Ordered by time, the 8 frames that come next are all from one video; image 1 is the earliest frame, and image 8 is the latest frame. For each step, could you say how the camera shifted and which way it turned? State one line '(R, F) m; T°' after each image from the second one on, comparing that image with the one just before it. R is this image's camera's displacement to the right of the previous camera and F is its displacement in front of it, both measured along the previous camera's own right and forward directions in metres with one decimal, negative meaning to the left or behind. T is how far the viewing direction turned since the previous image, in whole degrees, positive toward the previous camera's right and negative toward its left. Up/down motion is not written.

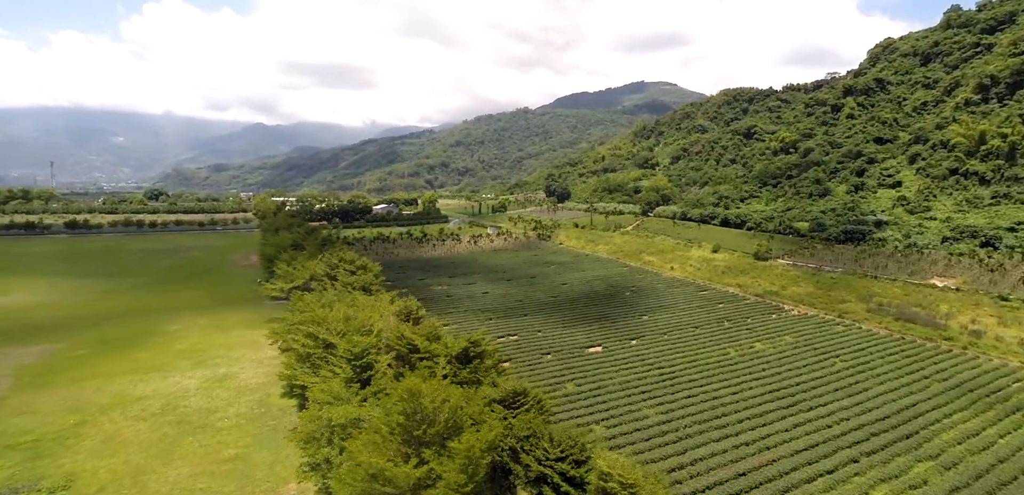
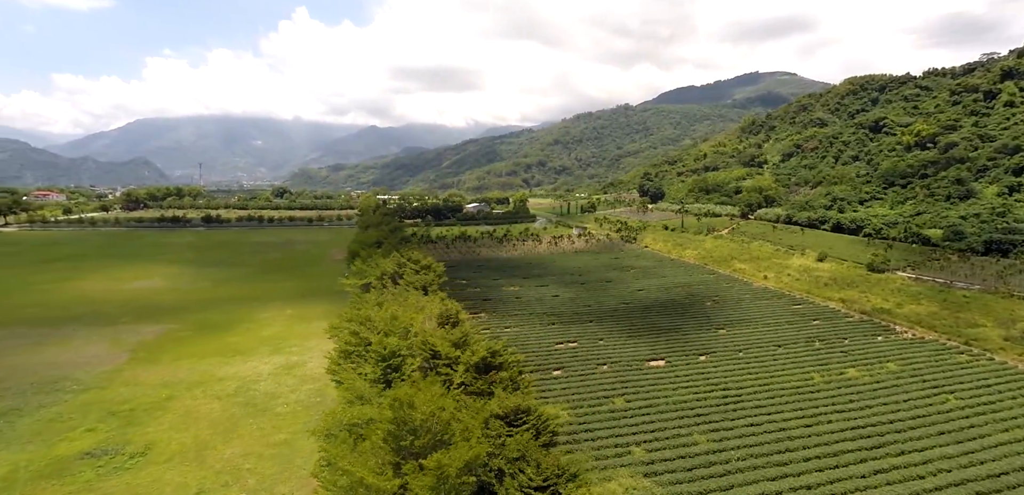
(+5.1, +1.0) m; -13°
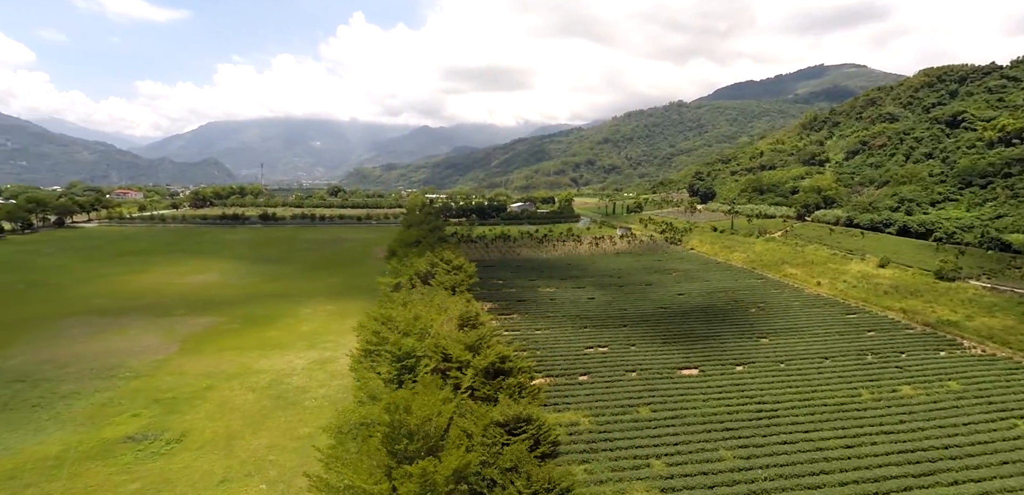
(+2.5, +0.5) m; -6°
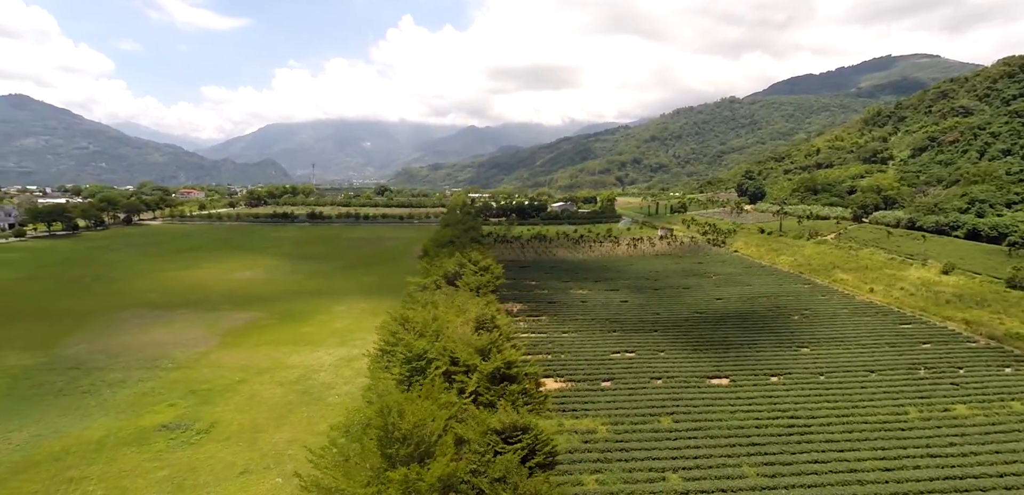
(+2.5, +0.5) m; -6°
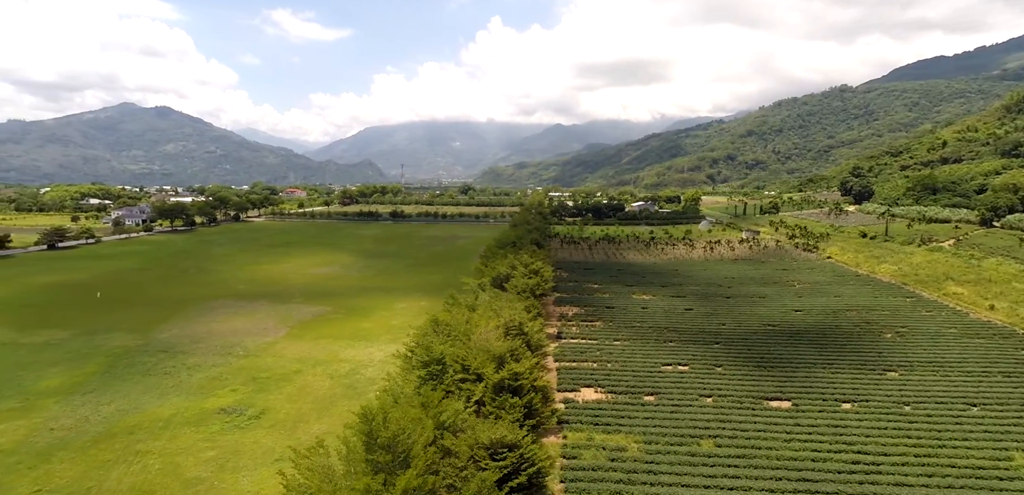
(+4.6, +1.4) m; -11°
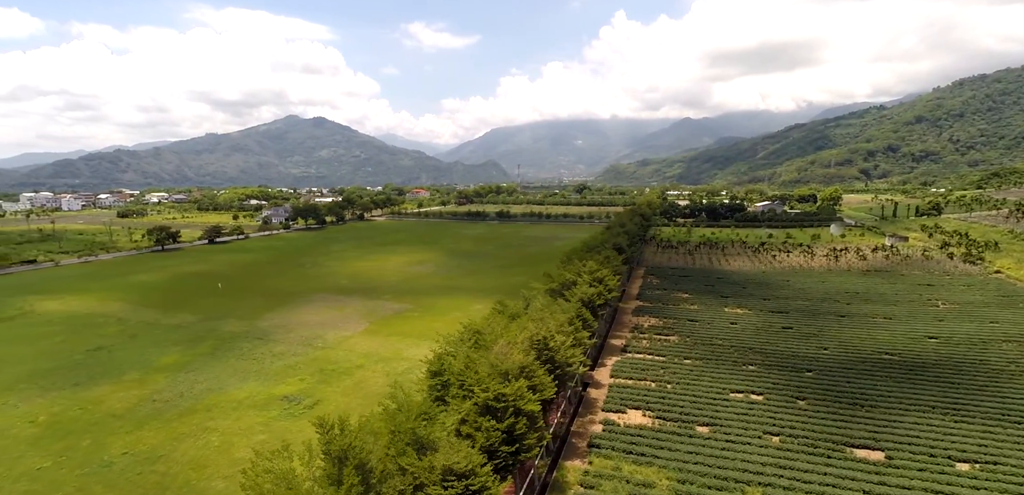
(+7.1, +3.0) m; -16°
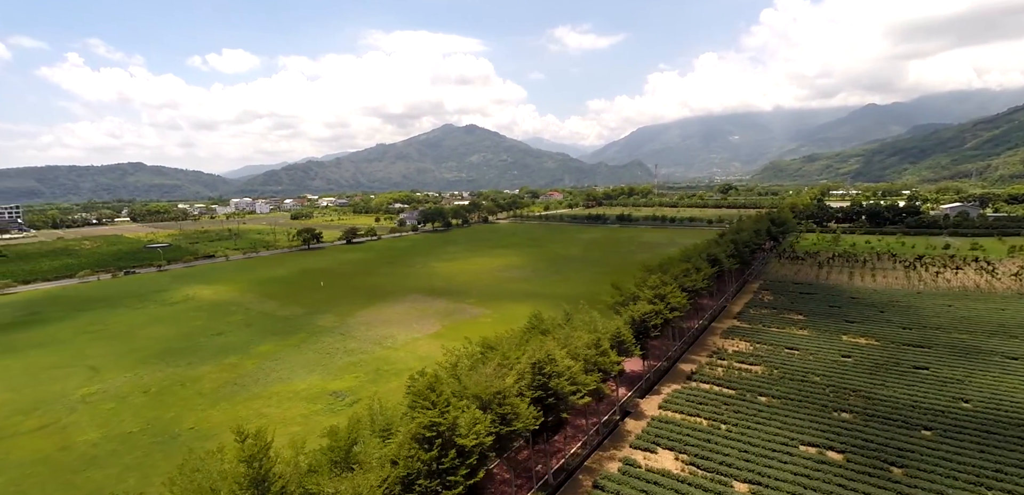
(+9.1, +4.5) m; -18°
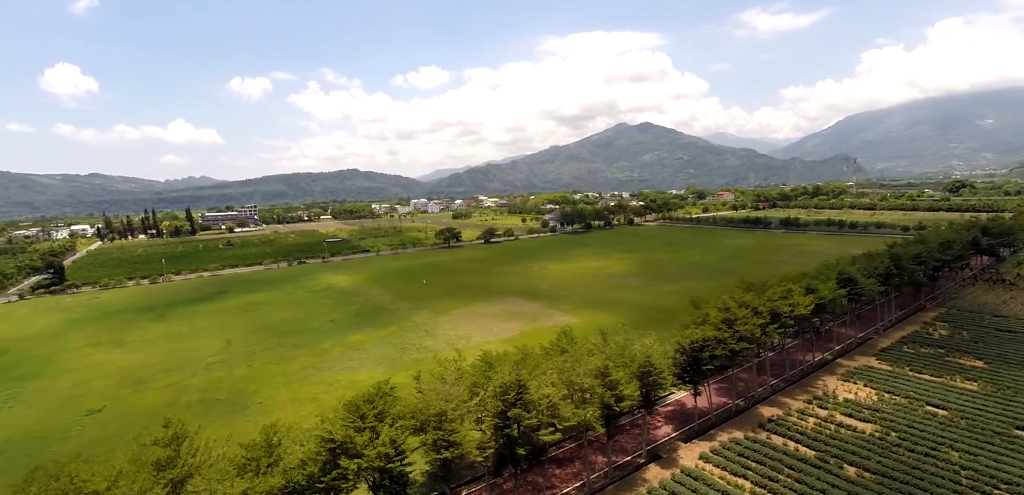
(+10.0, +6.3) m; -21°
